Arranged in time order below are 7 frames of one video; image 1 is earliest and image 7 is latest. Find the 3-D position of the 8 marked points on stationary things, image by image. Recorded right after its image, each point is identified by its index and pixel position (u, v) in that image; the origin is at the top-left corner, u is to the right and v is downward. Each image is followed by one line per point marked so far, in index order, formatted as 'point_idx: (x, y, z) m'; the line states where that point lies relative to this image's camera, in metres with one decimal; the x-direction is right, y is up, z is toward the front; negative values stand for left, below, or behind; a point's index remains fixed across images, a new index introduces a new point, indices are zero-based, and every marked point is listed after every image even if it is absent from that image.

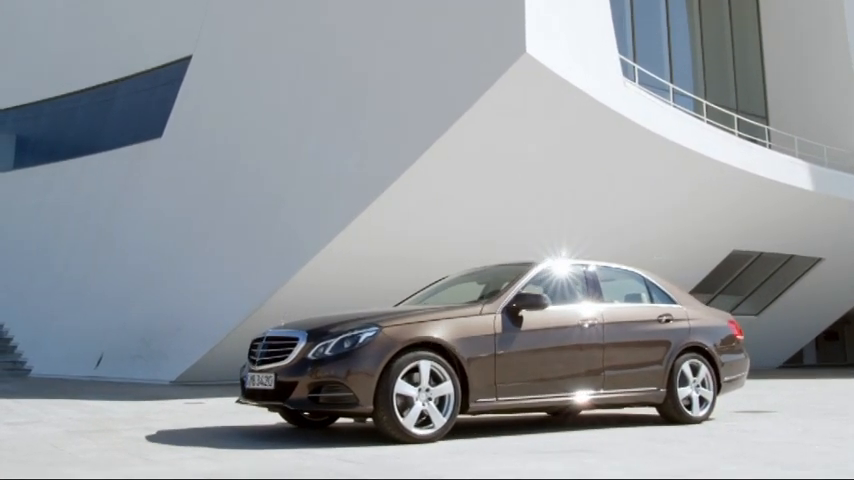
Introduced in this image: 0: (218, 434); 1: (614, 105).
0: (-1.4, -1.3, +6.6) m
1: (+2.4, +1.7, +12.1) m
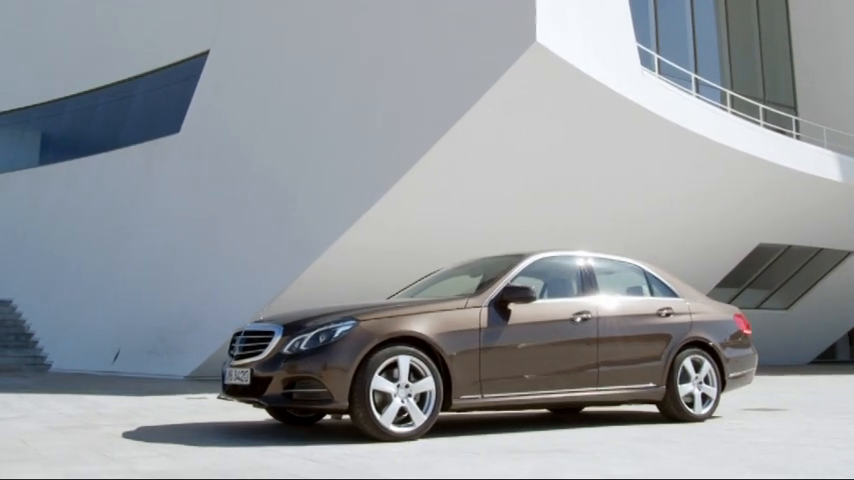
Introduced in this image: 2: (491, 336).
0: (-1.5, -1.3, +6.4) m
1: (+2.5, +1.8, +11.8) m
2: (+0.4, -0.6, +6.2) m
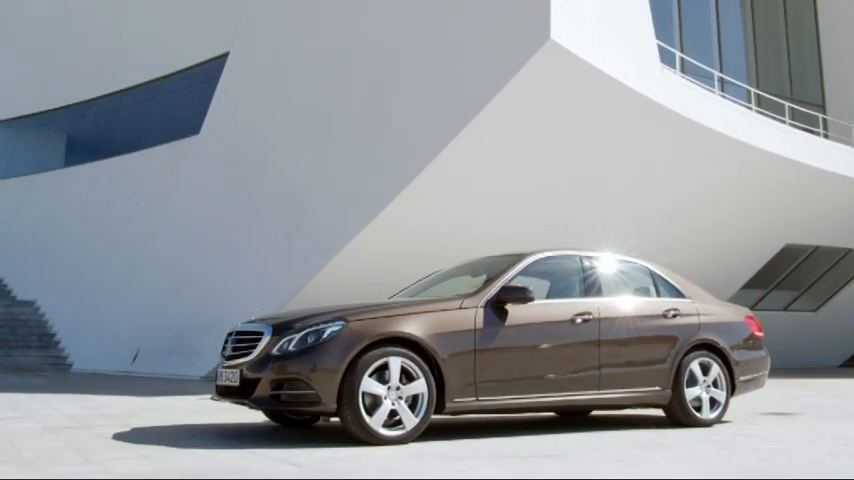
0: (-1.6, -1.3, +6.4) m
1: (+2.7, +1.8, +11.6) m
2: (+0.4, -0.6, +6.1) m
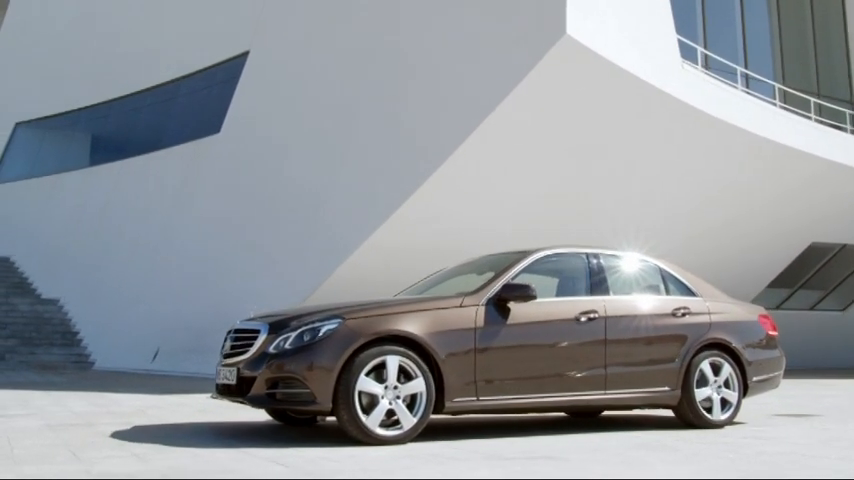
0: (-1.5, -1.2, +6.3) m
1: (+2.9, +1.8, +11.4) m
2: (+0.4, -0.6, +6.0) m
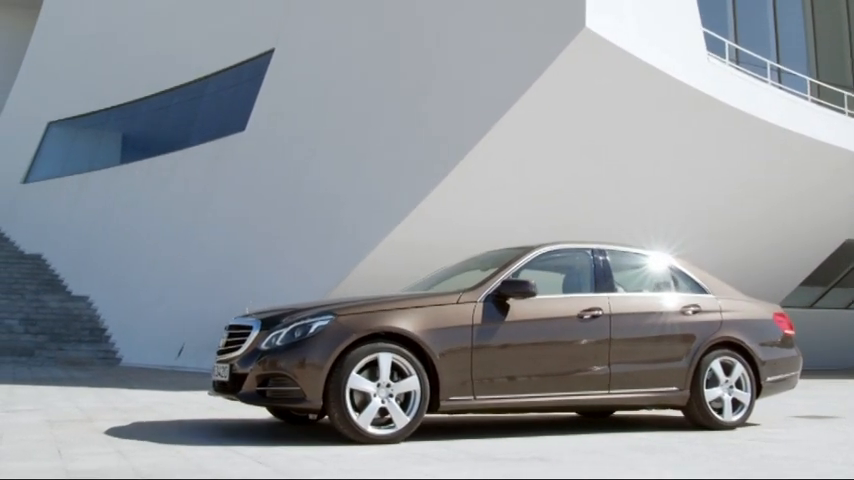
0: (-1.6, -1.2, +6.3) m
1: (+3.1, +1.8, +11.2) m
2: (+0.4, -0.6, +5.8) m
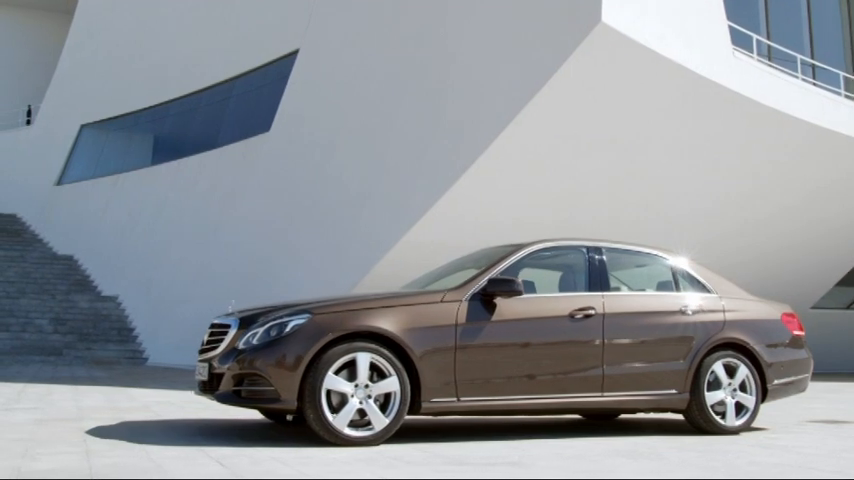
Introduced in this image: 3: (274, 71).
0: (-1.6, -1.2, +6.2) m
1: (+3.2, +1.8, +10.9) m
2: (+0.3, -0.5, +5.7) m
3: (-2.6, +2.8, +15.7) m
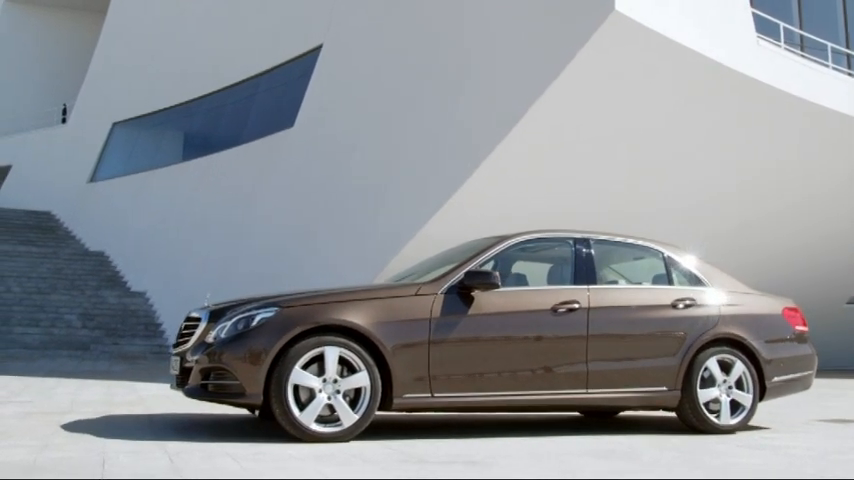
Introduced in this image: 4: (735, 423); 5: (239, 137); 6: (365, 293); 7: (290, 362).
0: (-1.7, -1.1, +6.1) m
1: (+3.3, +1.9, +10.6) m
2: (+0.1, -0.5, +5.5) m
3: (-2.2, +2.9, +15.7) m
4: (+2.0, -1.2, +6.3) m
5: (-3.3, +1.8, +16.7) m
6: (-0.3, -0.3, +5.5) m
7: (-0.7, -0.7, +5.2) m
